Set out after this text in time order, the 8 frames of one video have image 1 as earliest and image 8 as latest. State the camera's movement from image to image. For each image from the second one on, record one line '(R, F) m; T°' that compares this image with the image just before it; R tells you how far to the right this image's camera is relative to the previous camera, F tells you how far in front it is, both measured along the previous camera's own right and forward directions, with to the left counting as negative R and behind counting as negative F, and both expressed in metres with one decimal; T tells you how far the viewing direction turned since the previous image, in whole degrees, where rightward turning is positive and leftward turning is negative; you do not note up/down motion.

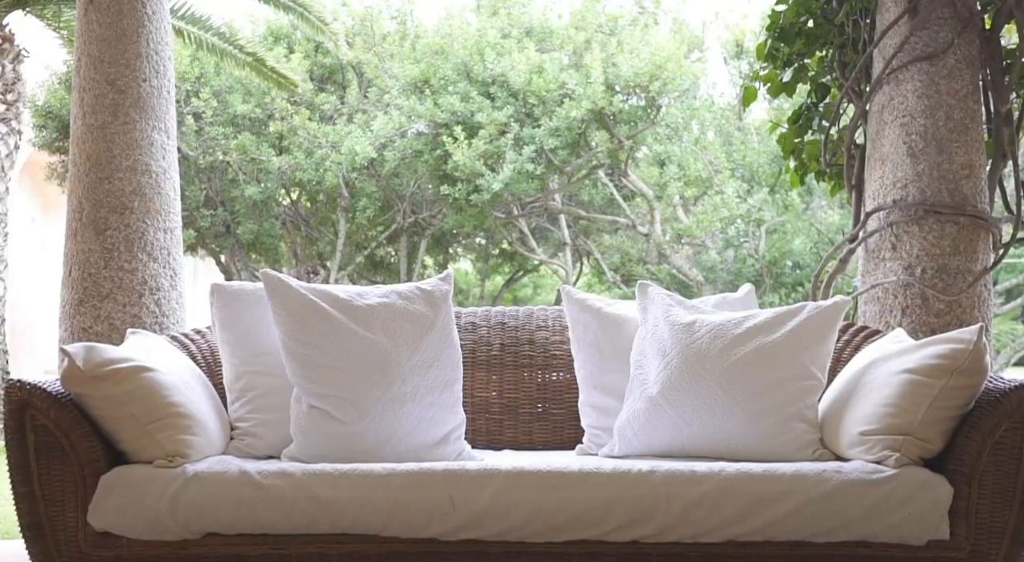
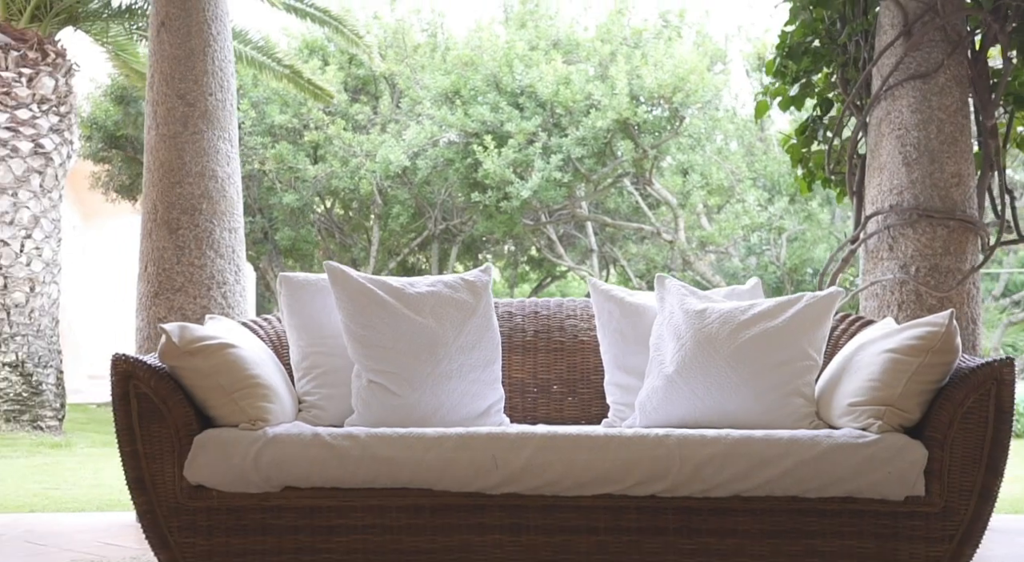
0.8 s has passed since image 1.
(0.0, -0.4) m; -1°
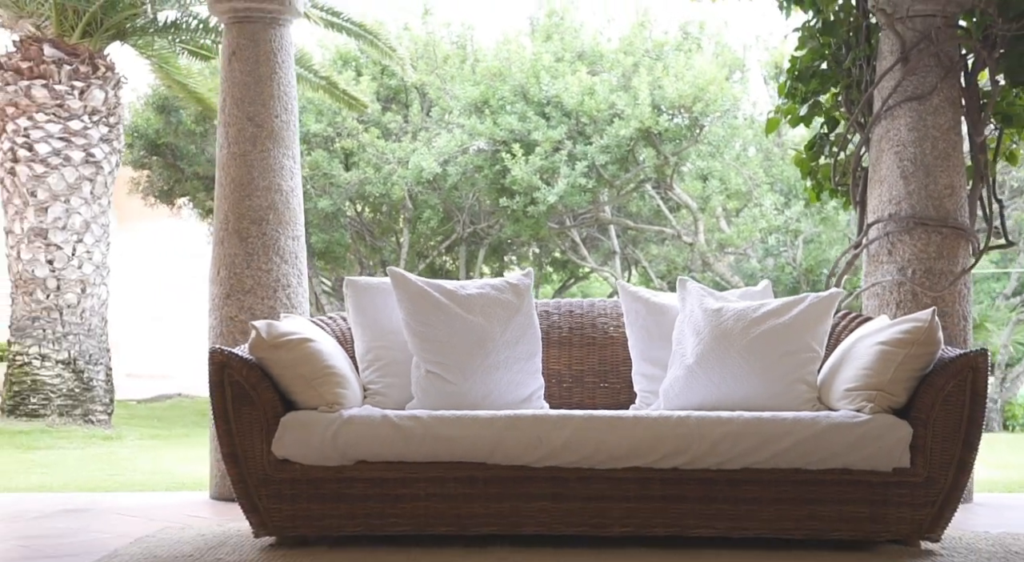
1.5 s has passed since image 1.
(-0.1, -0.5) m; -1°
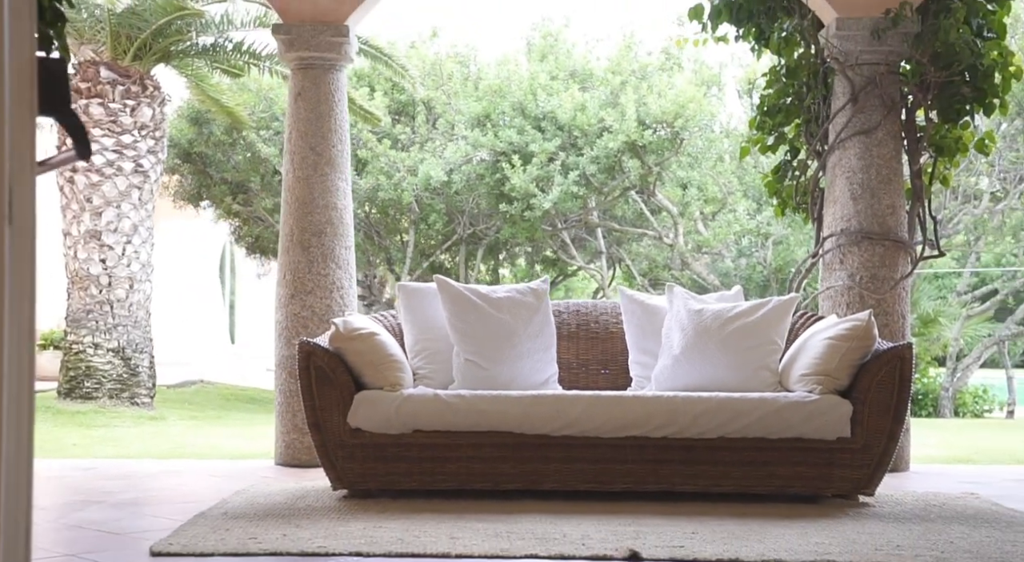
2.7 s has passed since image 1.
(-0.2, -1.0) m; +1°
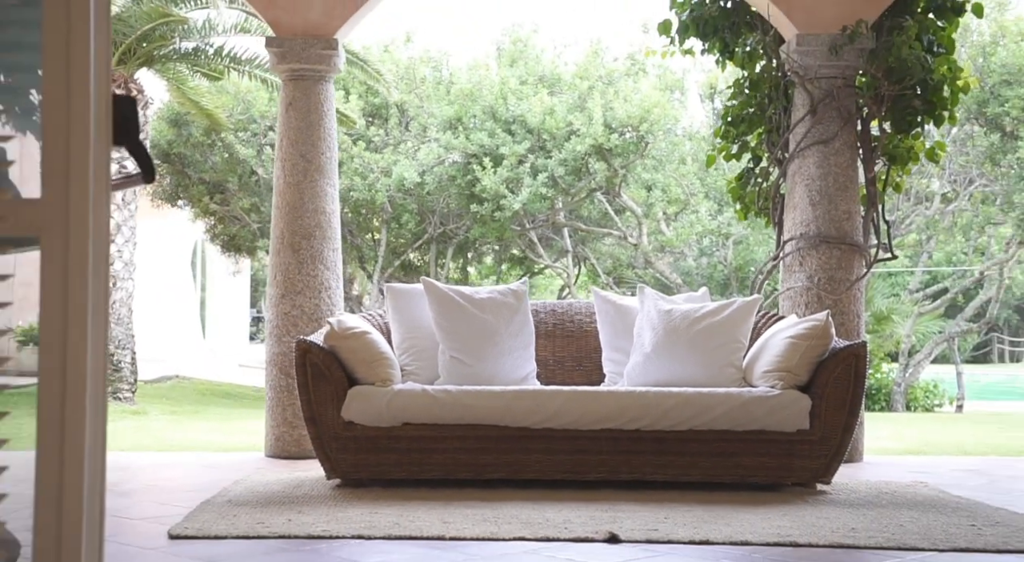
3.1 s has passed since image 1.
(-0.1, -0.3) m; +2°
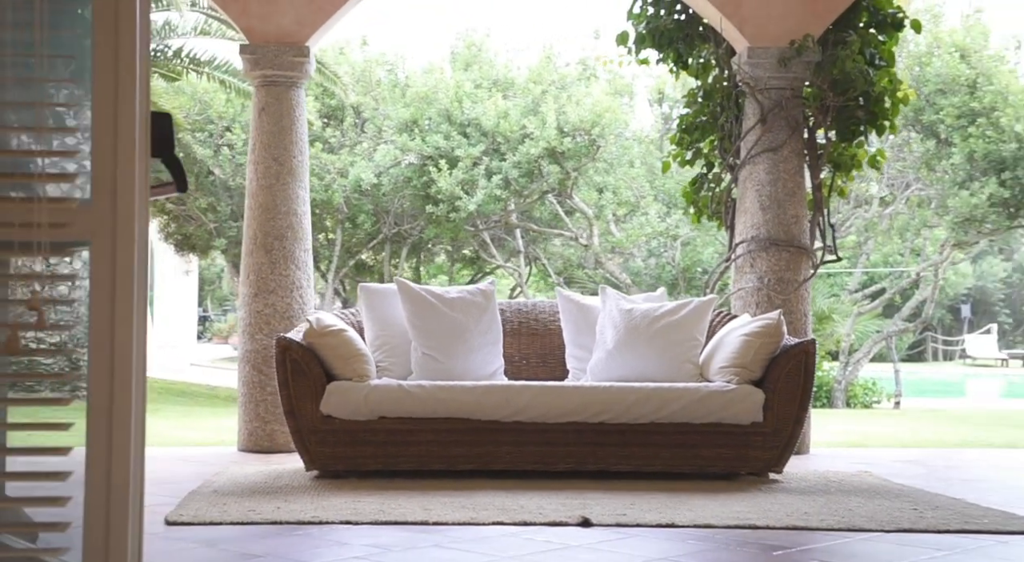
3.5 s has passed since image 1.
(-0.1, -0.3) m; +2°
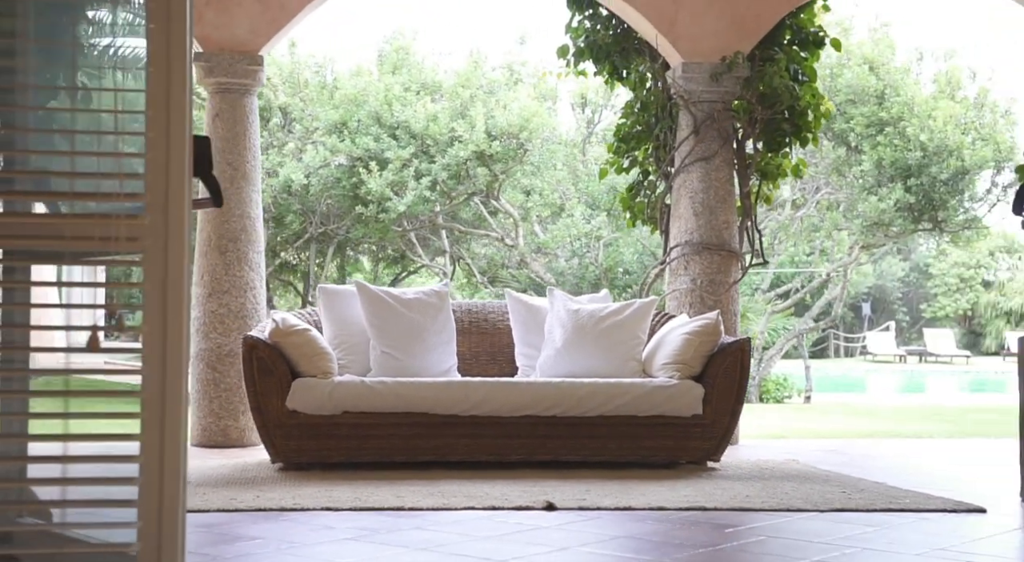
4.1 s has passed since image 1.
(-0.2, -0.3) m; +4°
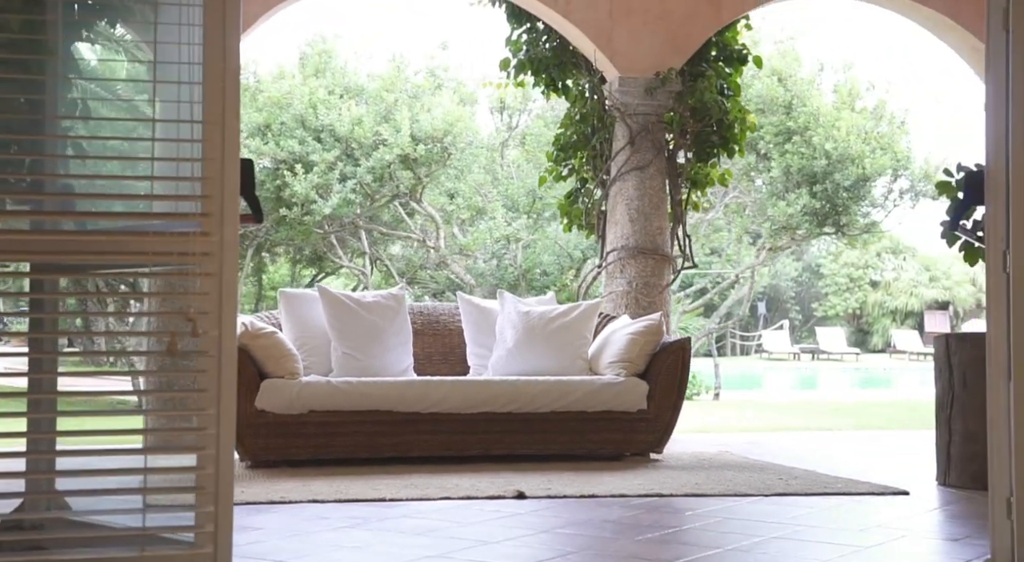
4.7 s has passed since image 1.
(-0.3, -0.3) m; +5°
